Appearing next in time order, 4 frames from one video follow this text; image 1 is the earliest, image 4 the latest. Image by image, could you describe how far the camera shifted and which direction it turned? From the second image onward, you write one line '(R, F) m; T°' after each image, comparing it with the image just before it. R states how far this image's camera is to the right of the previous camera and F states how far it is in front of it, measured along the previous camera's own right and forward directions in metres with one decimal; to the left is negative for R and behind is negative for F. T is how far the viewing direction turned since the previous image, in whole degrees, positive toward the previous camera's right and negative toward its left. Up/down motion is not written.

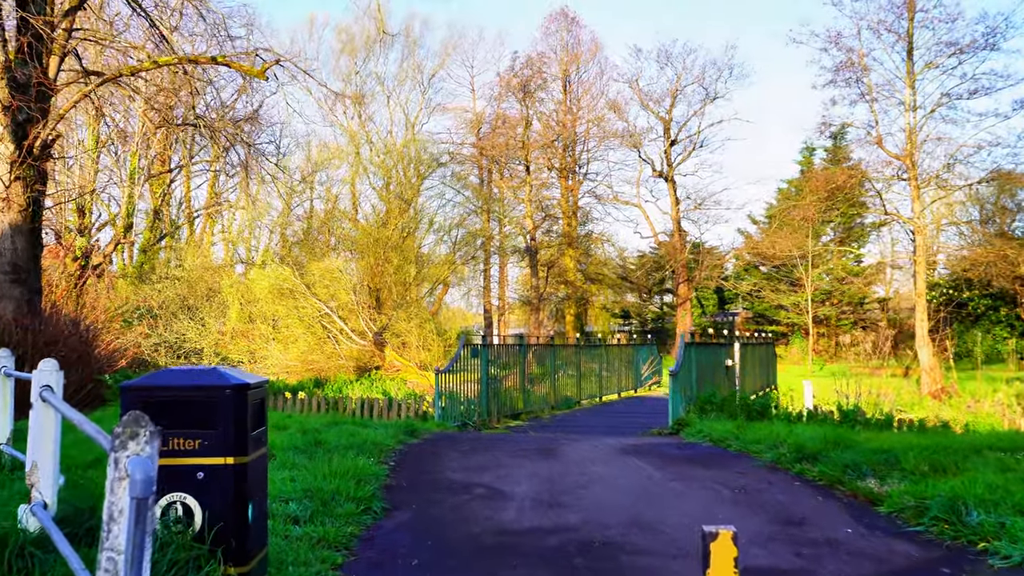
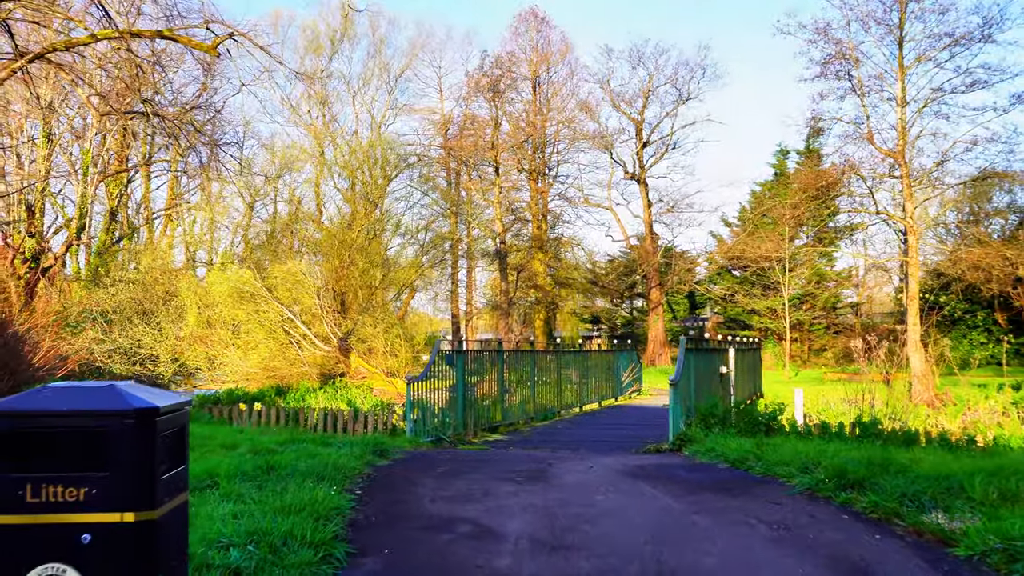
(-0.2, +1.1) m; +2°
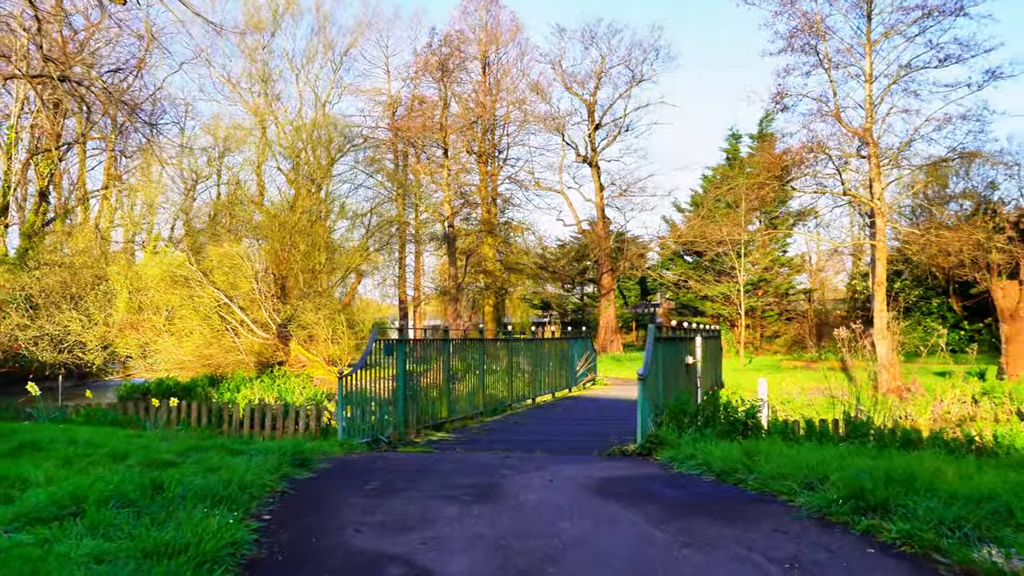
(0.0, +1.2) m; +4°
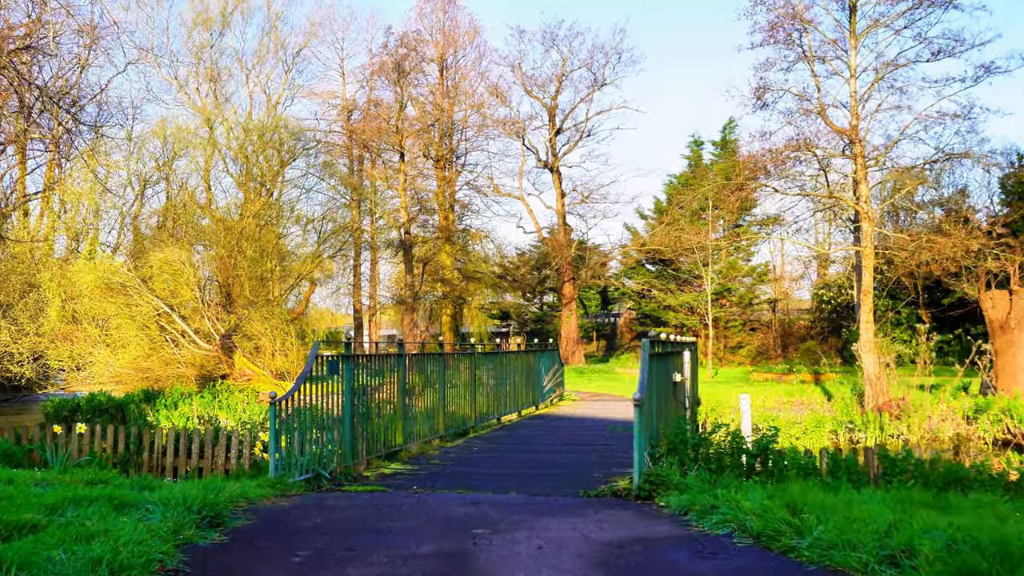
(-0.1, +1.4) m; +3°
